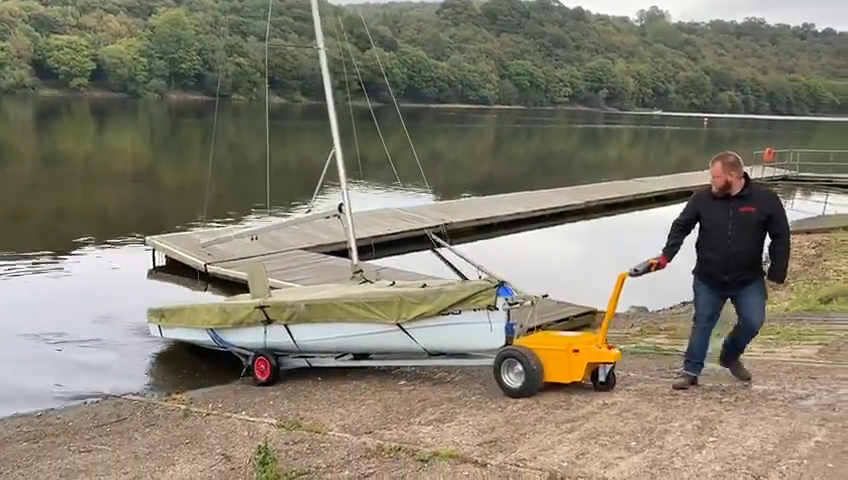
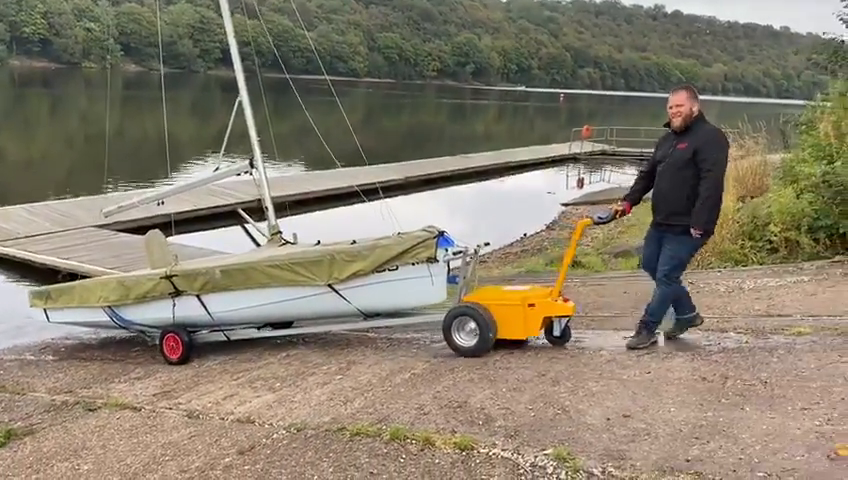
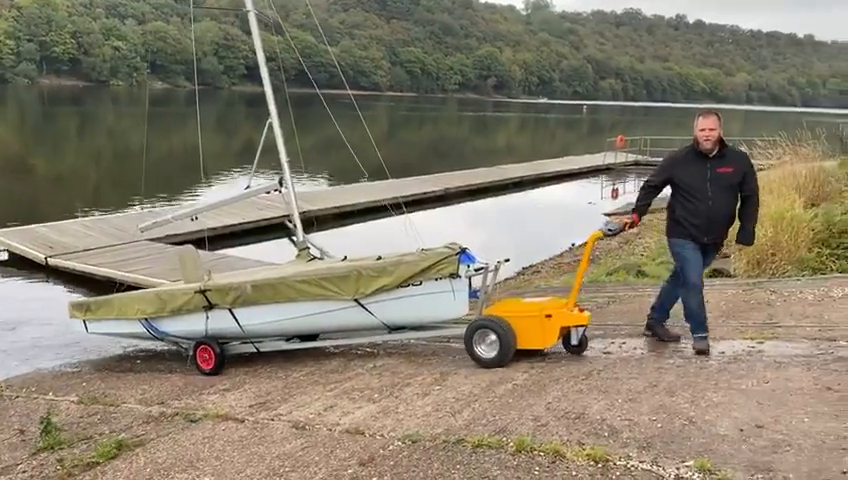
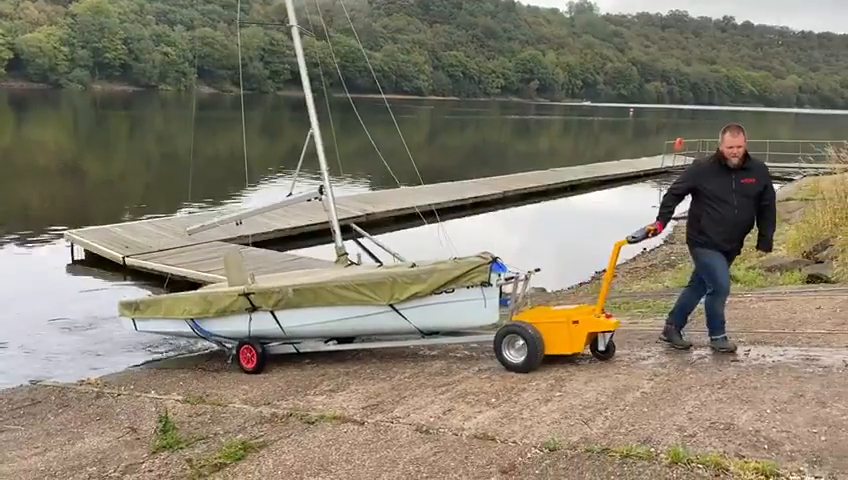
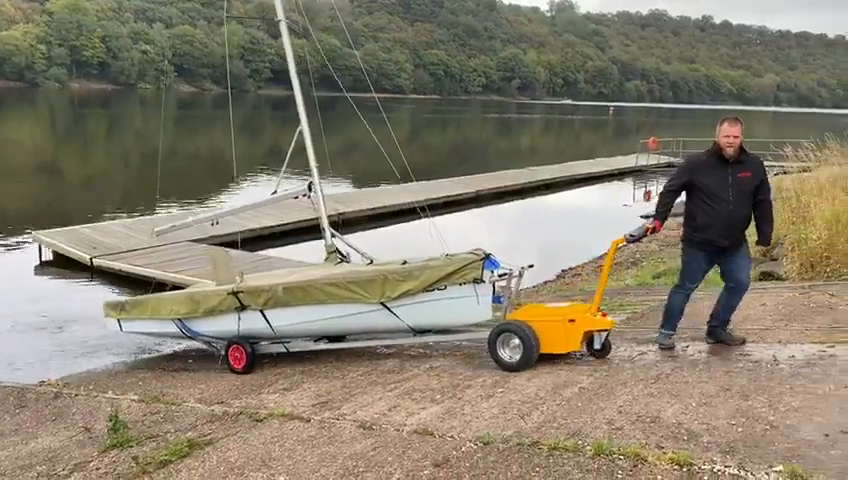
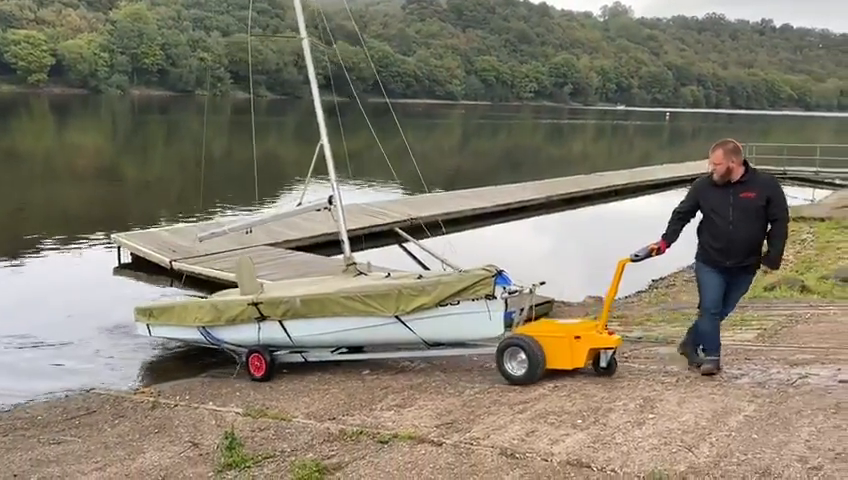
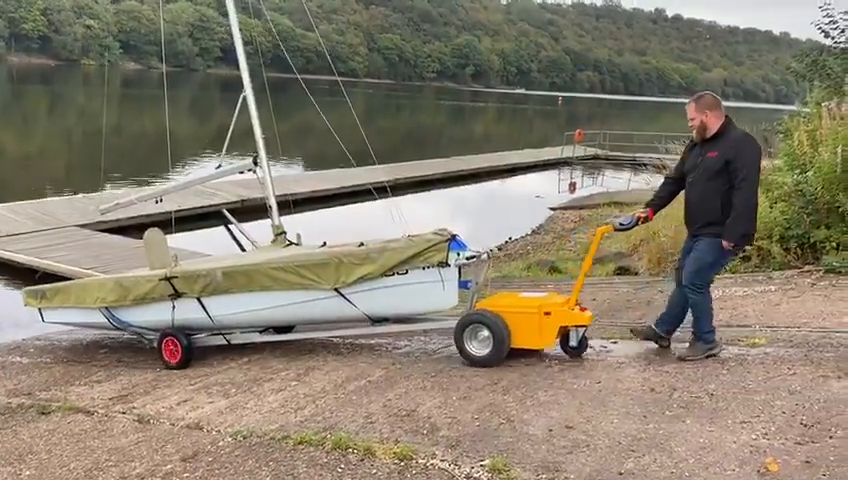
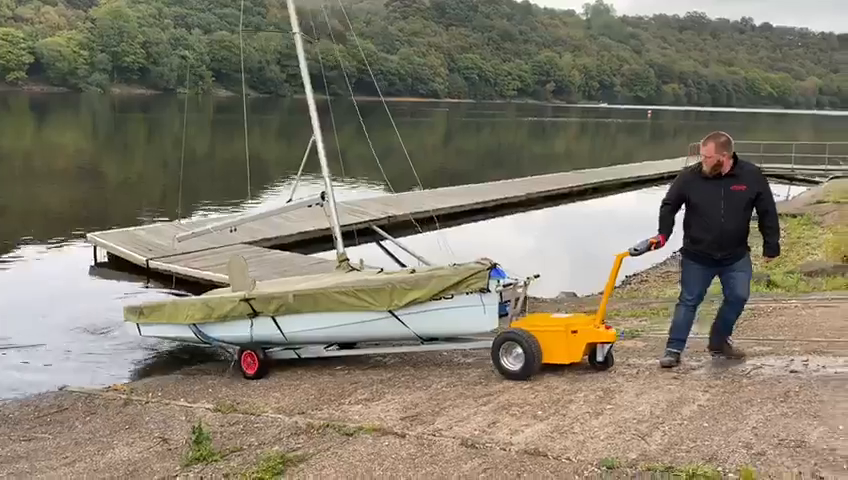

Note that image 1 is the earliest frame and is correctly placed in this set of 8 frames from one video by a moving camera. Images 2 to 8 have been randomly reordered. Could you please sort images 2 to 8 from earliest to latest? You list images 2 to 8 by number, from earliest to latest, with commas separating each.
6, 8, 4, 5, 3, 2, 7
